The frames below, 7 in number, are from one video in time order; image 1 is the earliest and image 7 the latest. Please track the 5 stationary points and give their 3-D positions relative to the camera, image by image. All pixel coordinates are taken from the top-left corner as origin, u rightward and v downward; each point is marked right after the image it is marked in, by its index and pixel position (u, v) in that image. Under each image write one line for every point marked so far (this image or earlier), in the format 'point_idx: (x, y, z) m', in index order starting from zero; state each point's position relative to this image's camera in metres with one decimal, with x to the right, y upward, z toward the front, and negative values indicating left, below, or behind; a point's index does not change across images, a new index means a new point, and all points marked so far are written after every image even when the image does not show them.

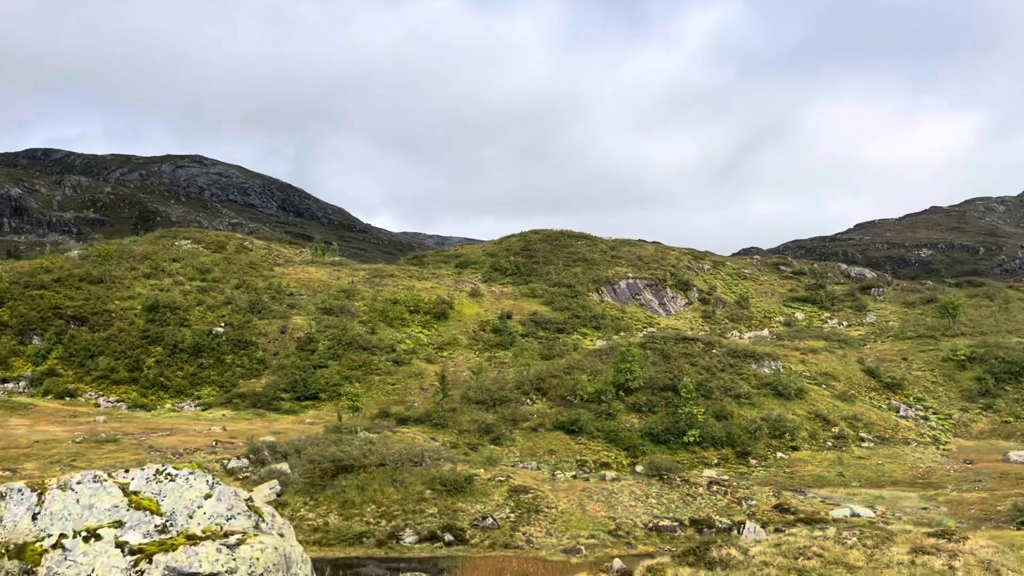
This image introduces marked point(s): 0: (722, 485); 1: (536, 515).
0: (+4.4, -4.2, +17.7) m
1: (+0.4, -4.1, +15.1) m
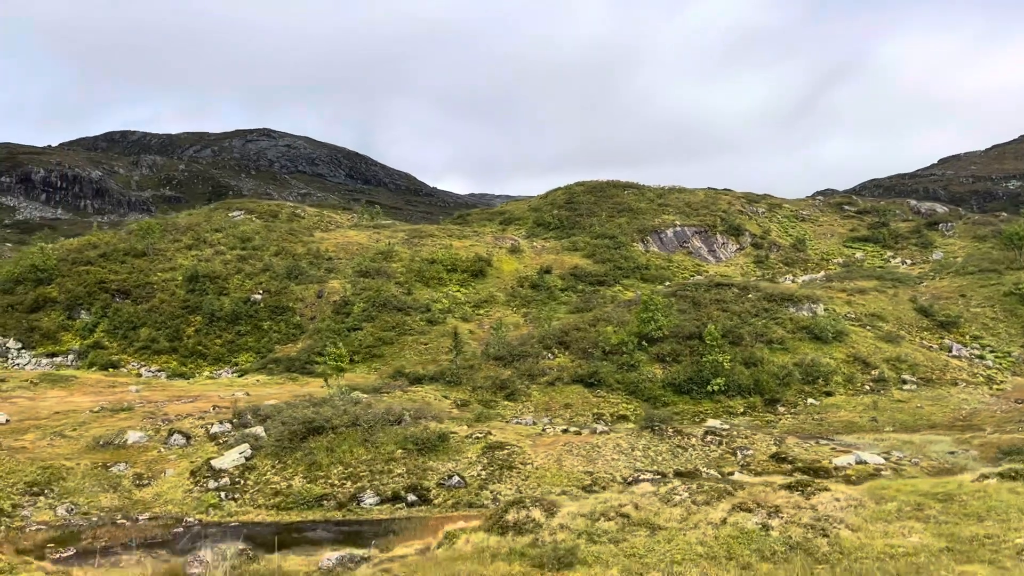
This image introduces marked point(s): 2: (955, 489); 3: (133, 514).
0: (+4.1, -2.9, +16.7) m
1: (-0.1, -3.2, +14.4) m
2: (+6.4, -2.9, +12.2) m
3: (-6.0, -3.6, +13.4) m
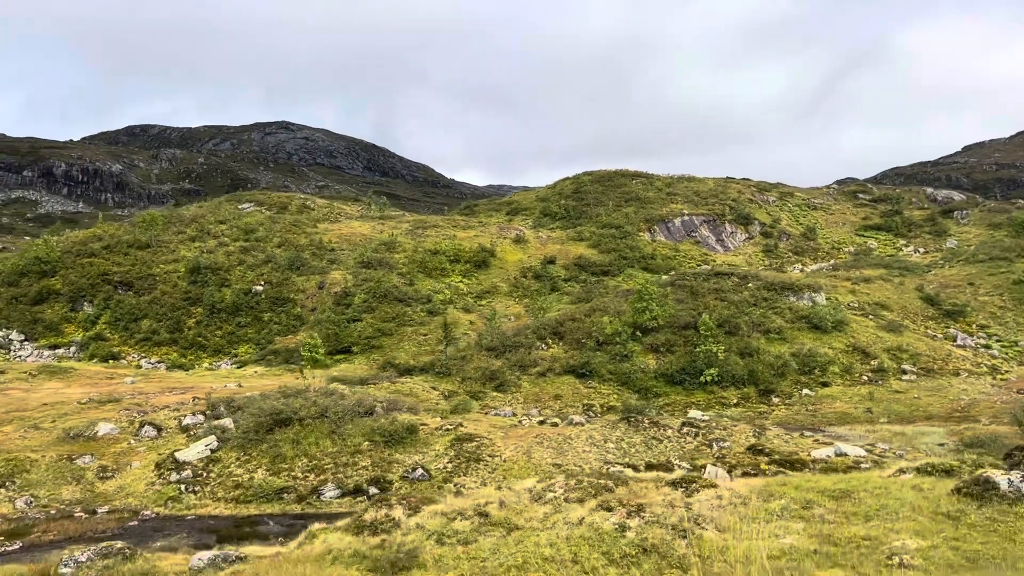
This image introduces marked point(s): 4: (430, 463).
0: (+3.6, -2.7, +16.4) m
1: (-0.6, -3.0, +14.1) m
2: (+5.8, -2.7, +11.8) m
3: (-6.6, -3.5, +13.2) m
4: (-1.4, -3.0, +14.2) m
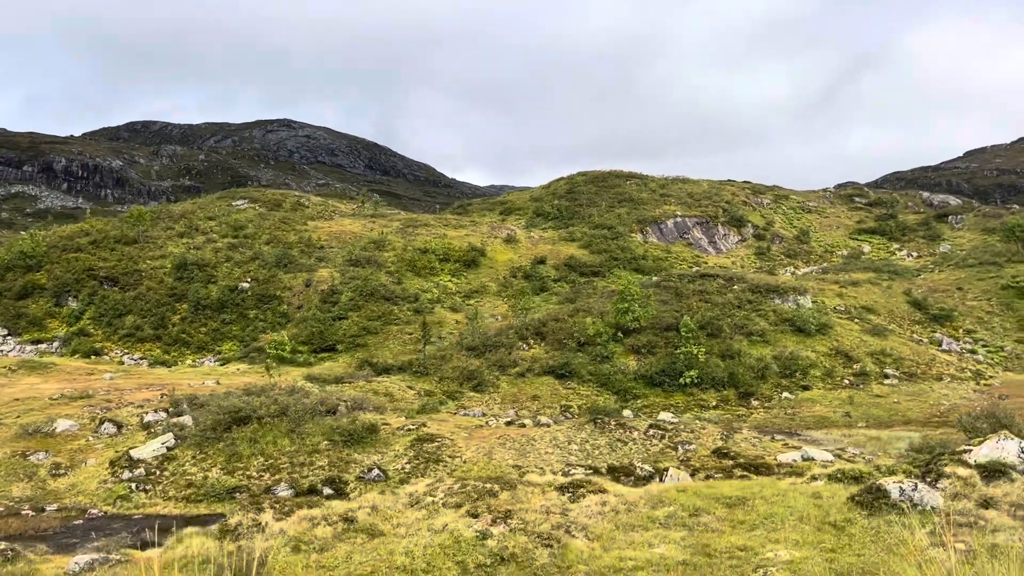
0: (+2.9, -2.7, +16.1) m
1: (-1.3, -2.9, +13.9) m
2: (+5.1, -2.7, +11.5) m
3: (-7.3, -3.4, +13.0) m
4: (-2.0, -2.9, +13.9) m
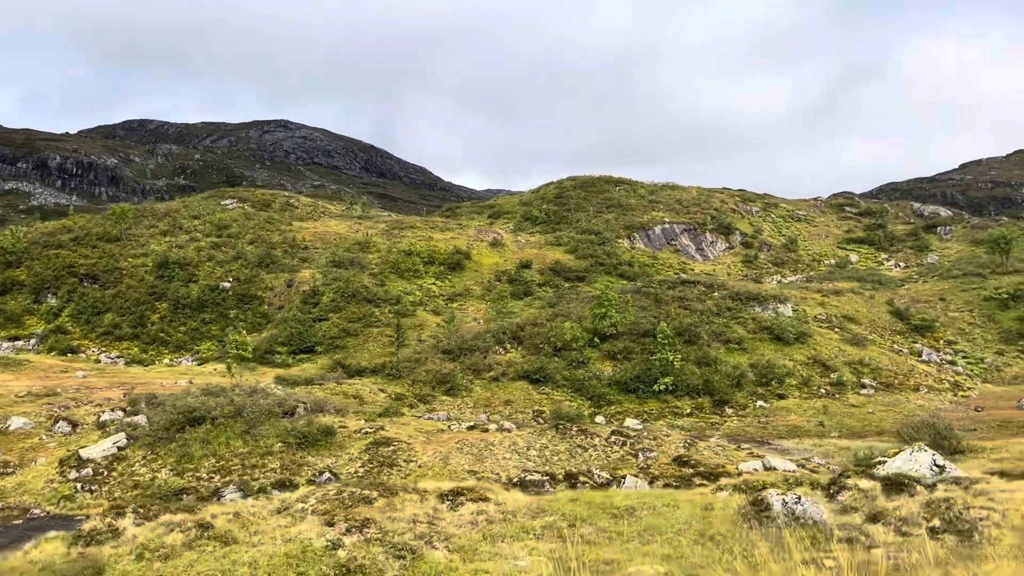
0: (+2.2, -2.8, +15.9) m
1: (-2.0, -3.0, +13.7) m
2: (+4.4, -2.8, +11.3) m
3: (-8.0, -3.3, +12.7) m
4: (-2.8, -2.9, +13.7) m
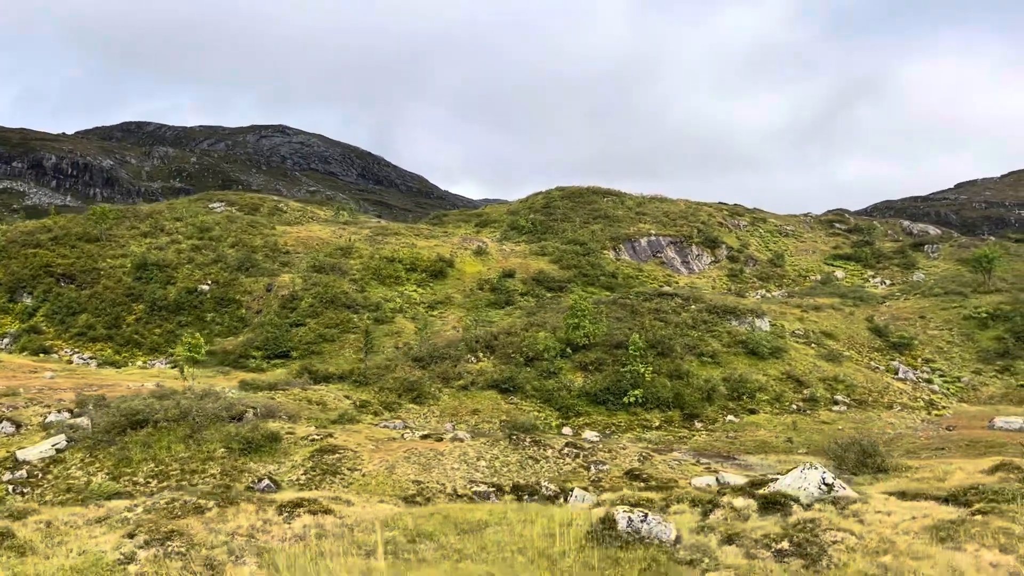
0: (+1.3, -3.0, +15.6) m
1: (-2.9, -3.0, +13.4) m
2: (+3.6, -3.0, +11.1) m
3: (-8.9, -3.2, +12.4) m
4: (-3.6, -3.0, +13.4) m
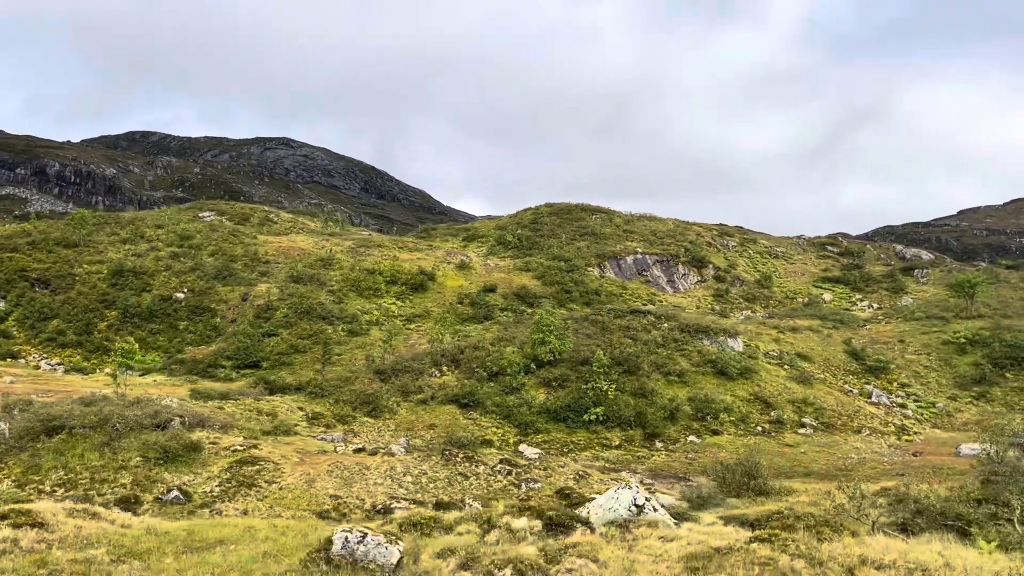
0: (+0.1, -3.2, +15.2) m
1: (-4.1, -3.1, +12.9) m
2: (+2.4, -3.2, +10.6) m
3: (-10.1, -3.1, +11.9) m
4: (-4.8, -3.0, +12.9) m
